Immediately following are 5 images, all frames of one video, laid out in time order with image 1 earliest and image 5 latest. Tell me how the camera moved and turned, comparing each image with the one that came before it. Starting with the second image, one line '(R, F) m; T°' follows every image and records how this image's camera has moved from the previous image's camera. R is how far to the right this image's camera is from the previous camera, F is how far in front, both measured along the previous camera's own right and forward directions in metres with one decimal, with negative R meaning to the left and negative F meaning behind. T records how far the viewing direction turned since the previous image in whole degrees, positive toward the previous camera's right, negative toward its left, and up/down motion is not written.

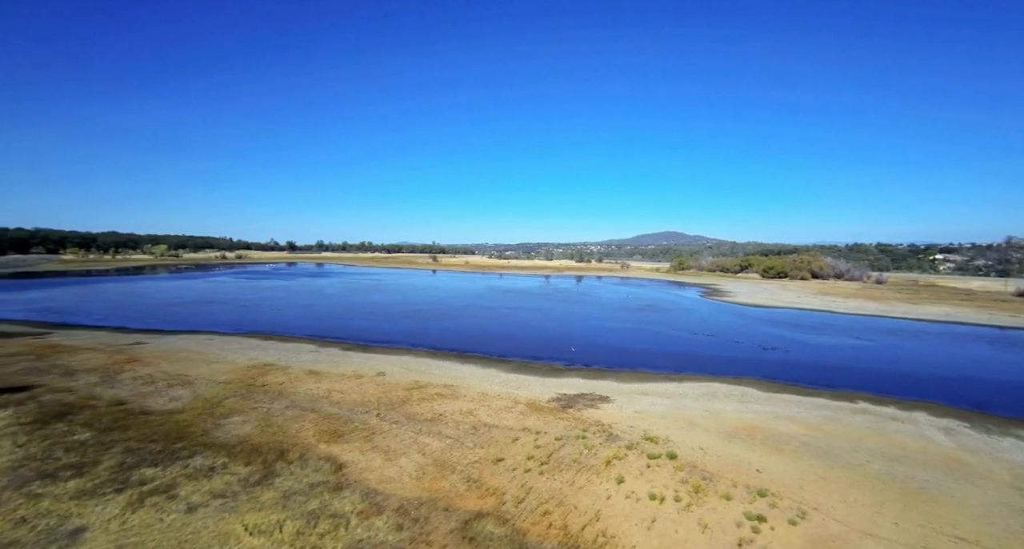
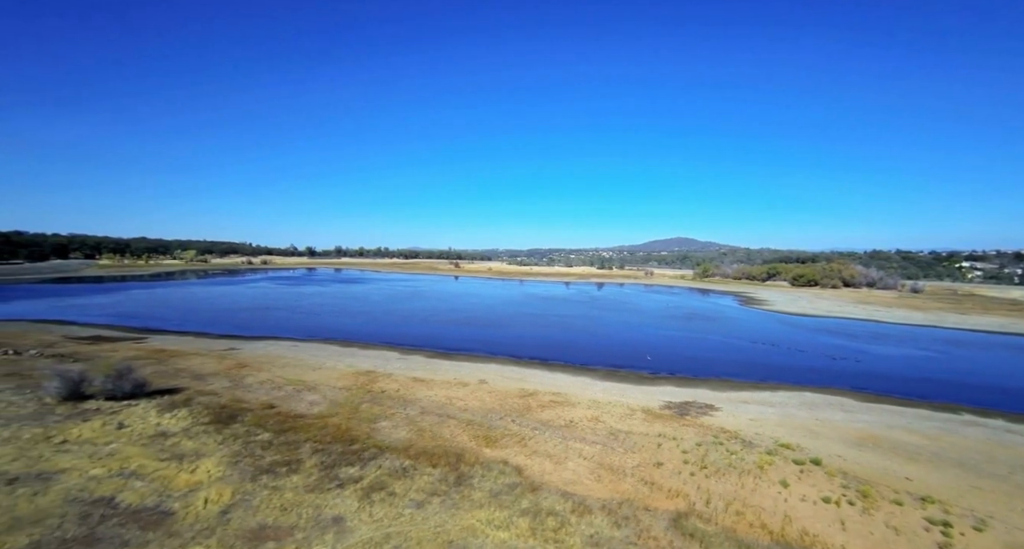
(-2.7, -0.6) m; -1°
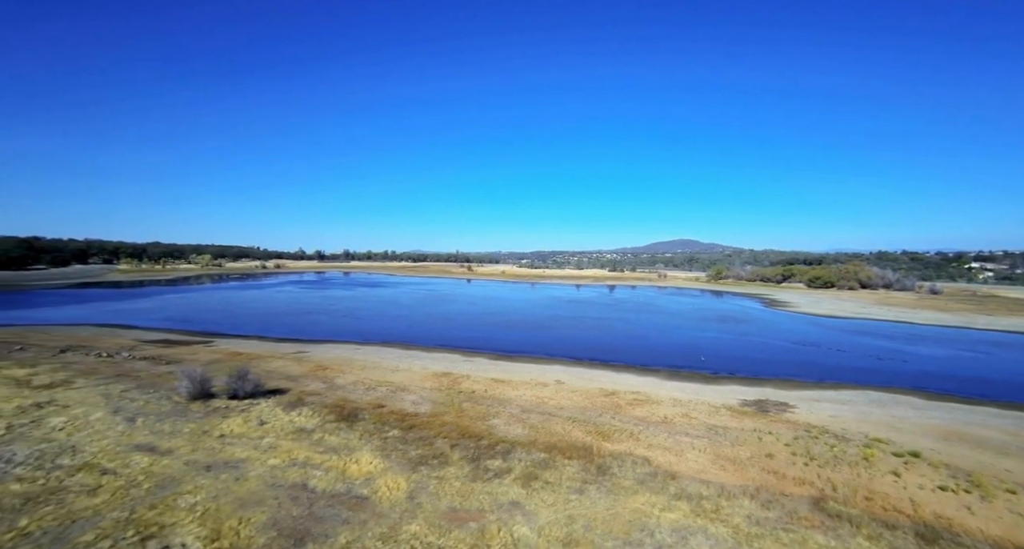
(-2.4, -0.7) m; 0°
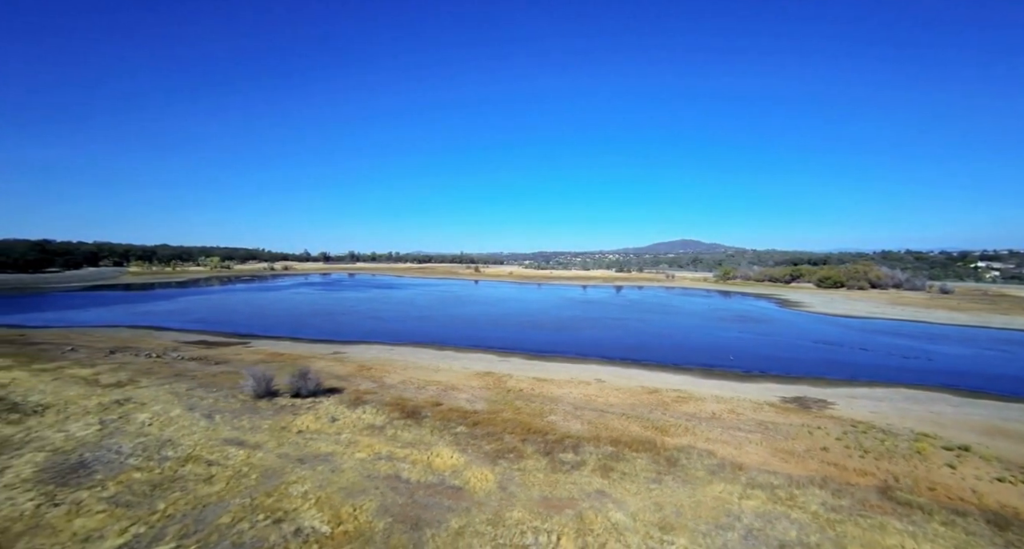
(-1.3, -0.4) m; 0°
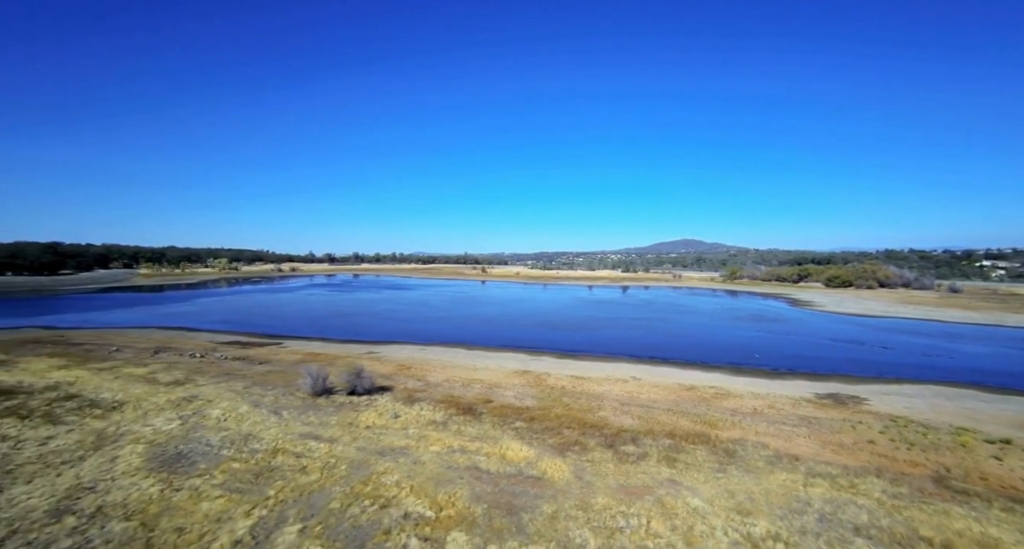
(-1.3, -0.4) m; 0°
